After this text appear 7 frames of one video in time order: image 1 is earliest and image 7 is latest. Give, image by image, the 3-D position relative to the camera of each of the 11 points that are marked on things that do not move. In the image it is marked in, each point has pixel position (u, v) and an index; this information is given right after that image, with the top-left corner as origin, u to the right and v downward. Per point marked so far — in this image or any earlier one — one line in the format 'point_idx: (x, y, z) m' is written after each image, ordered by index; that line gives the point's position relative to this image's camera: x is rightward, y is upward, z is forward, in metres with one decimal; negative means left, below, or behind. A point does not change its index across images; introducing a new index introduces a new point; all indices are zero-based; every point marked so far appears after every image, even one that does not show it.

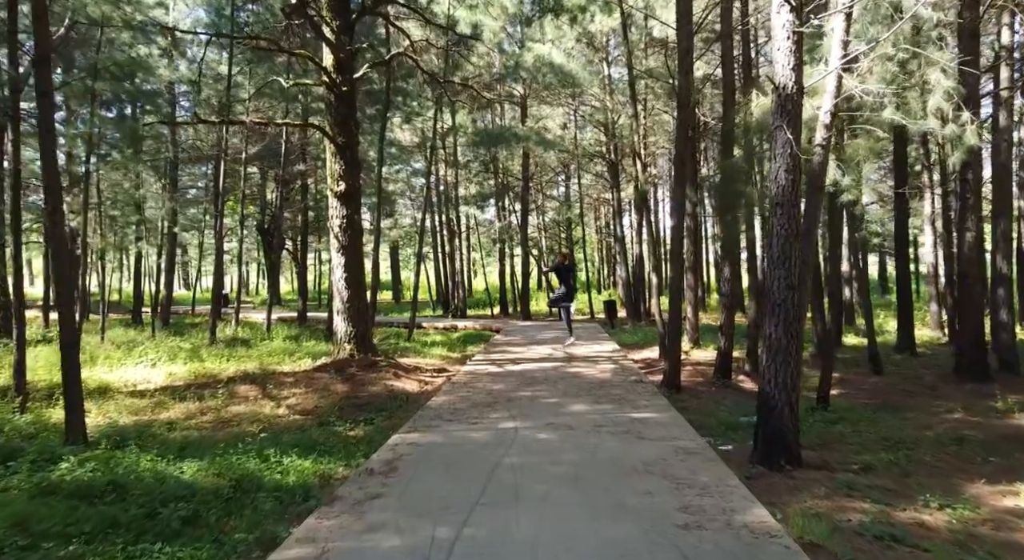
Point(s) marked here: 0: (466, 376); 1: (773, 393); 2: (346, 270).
0: (-0.6, -1.4, +10.7) m
1: (+2.0, -0.8, +5.7) m
2: (-2.6, +0.1, +11.7) m
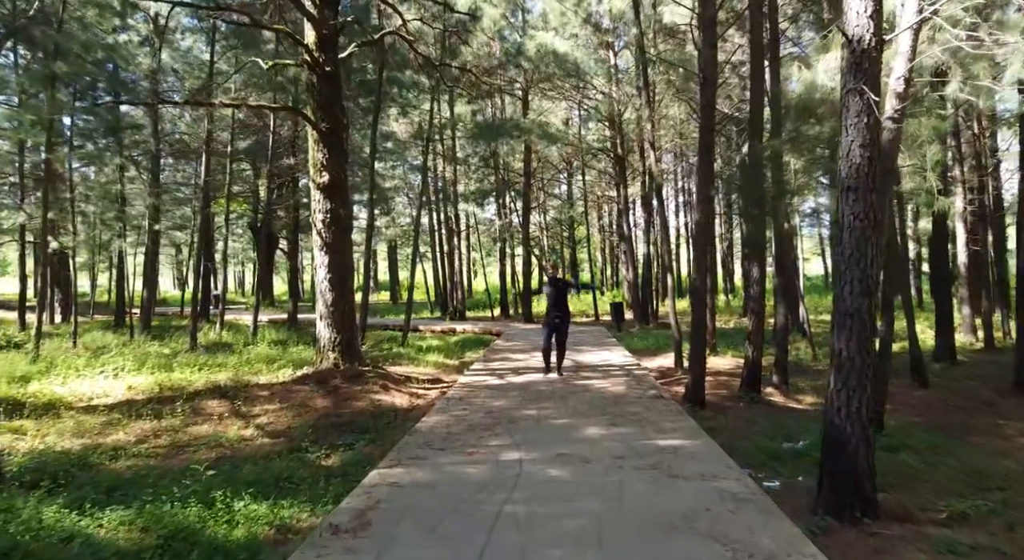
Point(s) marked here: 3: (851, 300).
0: (-0.6, -1.4, +9.5) m
1: (+2.0, -0.9, +4.6) m
2: (-2.6, +0.1, +10.5) m
3: (+2.0, -0.1, +4.5) m
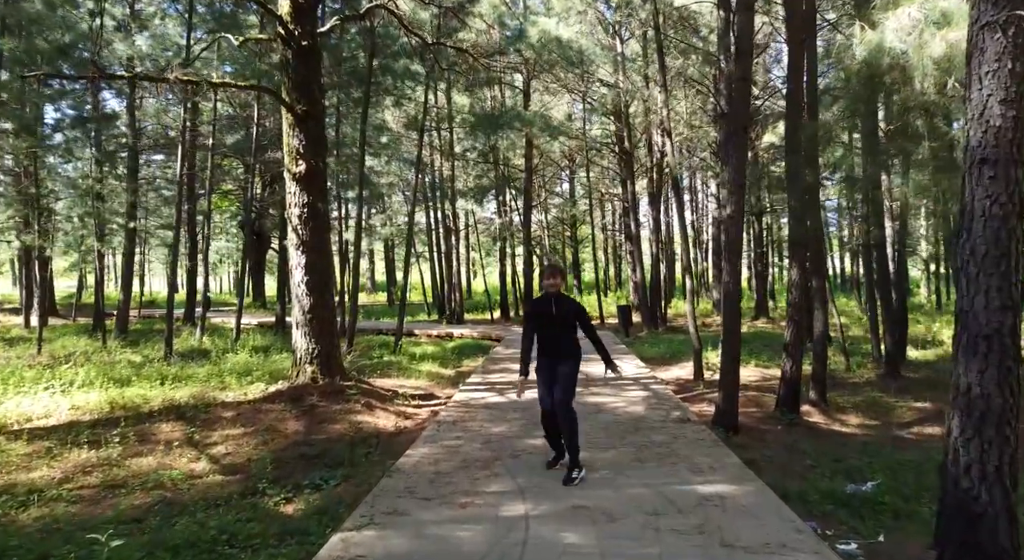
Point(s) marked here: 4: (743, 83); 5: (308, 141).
0: (-0.6, -1.4, +8.3) m
1: (+2.0, -0.9, +3.3) m
2: (-2.5, +0.1, +9.3) m
3: (+2.1, -0.2, +3.3) m
4: (+2.4, +2.1, +7.8) m
5: (-2.5, +1.7, +9.3) m
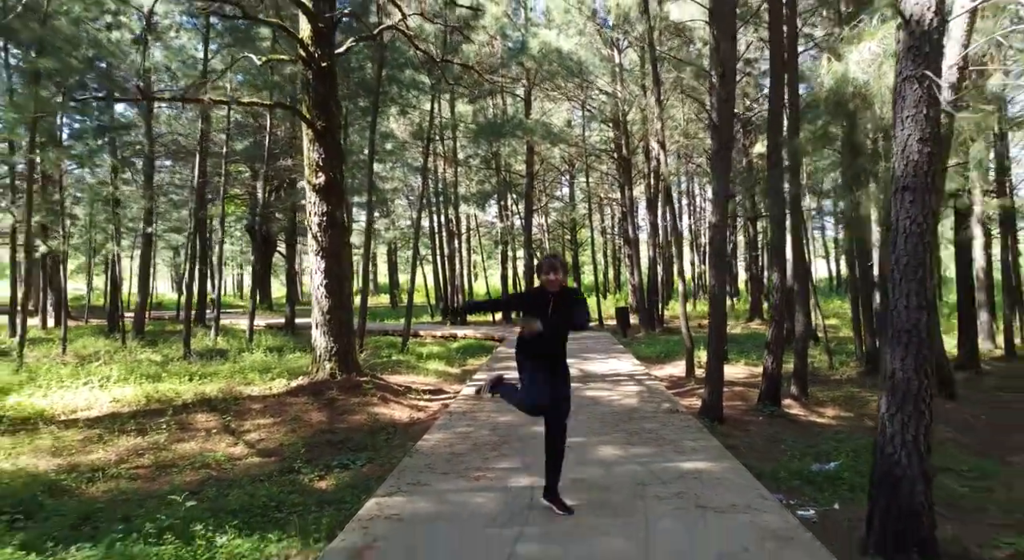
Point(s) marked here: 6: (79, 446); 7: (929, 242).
0: (-0.5, -1.5, +9.0) m
1: (+2.1, -0.9, +4.1) m
2: (-2.5, +0.1, +10.0) m
3: (+2.1, -0.2, +4.0) m
4: (+2.5, +2.0, +8.6) m
5: (-2.5, +1.7, +10.0) m
6: (-4.1, -1.6, +7.2) m
7: (+2.2, +0.2, +4.0) m
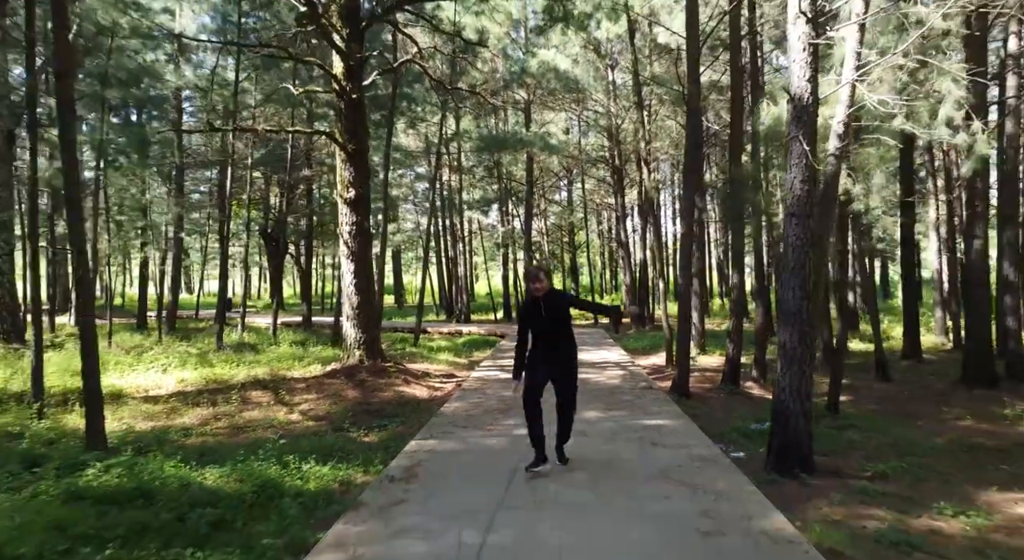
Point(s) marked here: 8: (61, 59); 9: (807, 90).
0: (-0.5, -1.5, +10.7) m
1: (+2.1, -0.9, +5.8) m
2: (-2.4, +0.1, +11.7) m
3: (+2.2, -0.2, +5.7) m
4: (+2.5, +2.0, +10.3) m
5: (-2.4, +1.7, +11.8) m
6: (-4.1, -1.6, +8.9) m
7: (+2.2, +0.2, +5.7) m
8: (-3.9, +1.9, +6.5) m
9: (+2.2, +1.4, +5.6) m
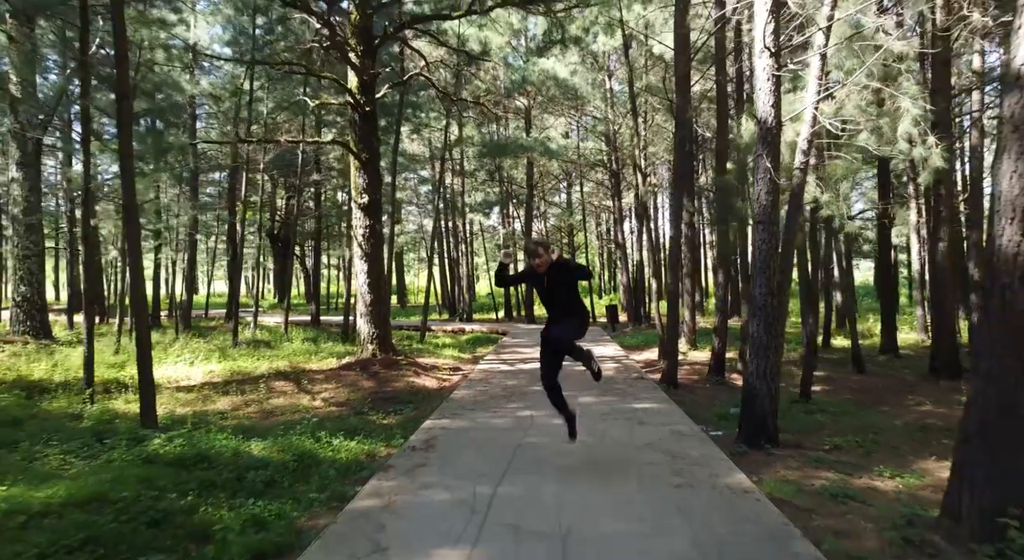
0: (-0.5, -1.4, +11.6) m
1: (+2.1, -0.9, +6.7) m
2: (-2.4, +0.1, +12.6) m
3: (+2.2, -0.2, +6.6) m
4: (+2.5, +2.0, +11.2) m
5: (-2.4, +1.7, +12.6) m
6: (-4.1, -1.6, +9.8) m
7: (+2.3, +0.2, +6.6) m
8: (-3.8, +1.9, +7.4) m
9: (+2.2, +1.4, +6.5) m
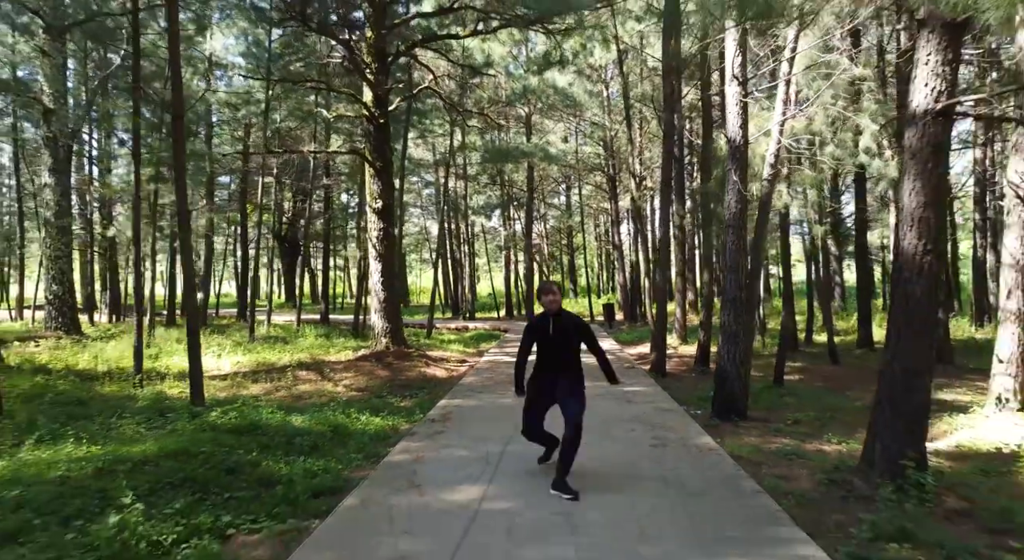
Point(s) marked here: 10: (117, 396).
0: (-0.4, -1.4, +12.6) m
1: (+2.2, -0.9, +7.7) m
2: (-2.4, +0.1, +13.7) m
3: (+2.2, -0.1, +7.6) m
4: (+2.6, +2.1, +12.2) m
5: (-2.4, +1.7, +13.7) m
6: (-4.0, -1.5, +10.8) m
7: (+2.3, +0.3, +7.6) m
8: (-3.8, +2.0, +8.4) m
9: (+2.3, +1.5, +7.6) m
10: (-4.8, -1.4, +9.1) m
